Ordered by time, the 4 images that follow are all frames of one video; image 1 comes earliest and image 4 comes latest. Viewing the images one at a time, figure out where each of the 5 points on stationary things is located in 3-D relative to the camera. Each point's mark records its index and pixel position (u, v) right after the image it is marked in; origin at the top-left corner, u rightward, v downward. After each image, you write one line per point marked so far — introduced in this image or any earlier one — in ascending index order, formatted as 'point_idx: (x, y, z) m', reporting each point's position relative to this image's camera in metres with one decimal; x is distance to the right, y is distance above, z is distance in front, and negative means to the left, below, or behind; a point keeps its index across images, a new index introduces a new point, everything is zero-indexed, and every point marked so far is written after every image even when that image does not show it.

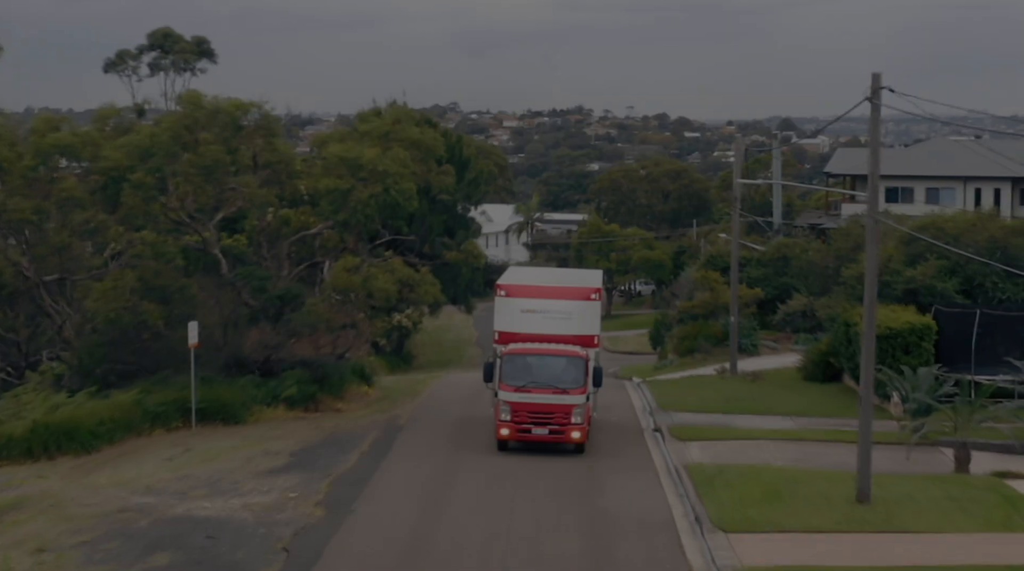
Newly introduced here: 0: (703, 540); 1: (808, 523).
0: (+2.8, -3.7, +19.5) m
1: (+4.4, -3.5, +19.8) m
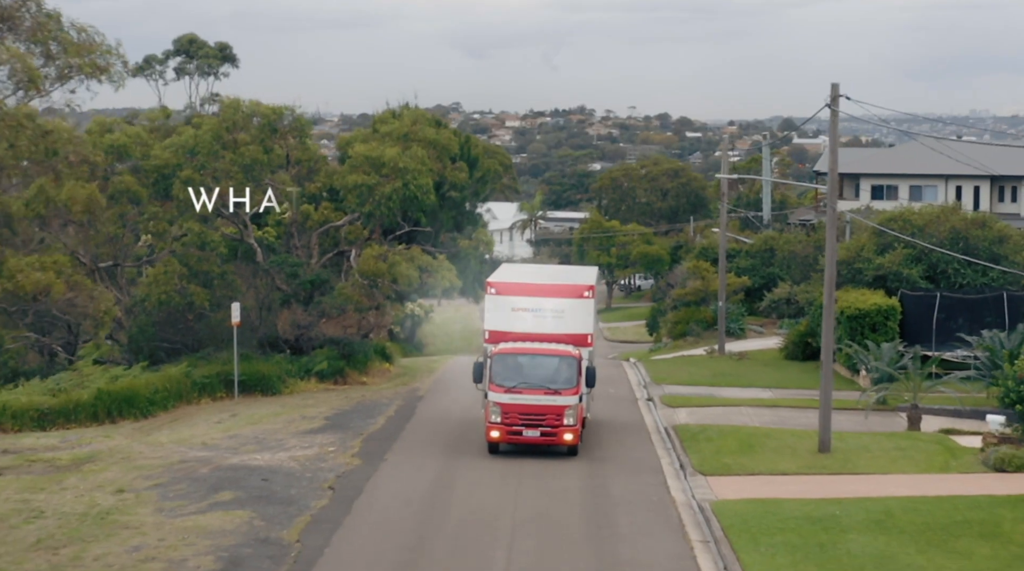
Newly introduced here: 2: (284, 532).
0: (+3.0, -3.3, +22.9) m
1: (+4.6, -3.2, +23.2) m
2: (-3.4, -3.6, +19.7) m
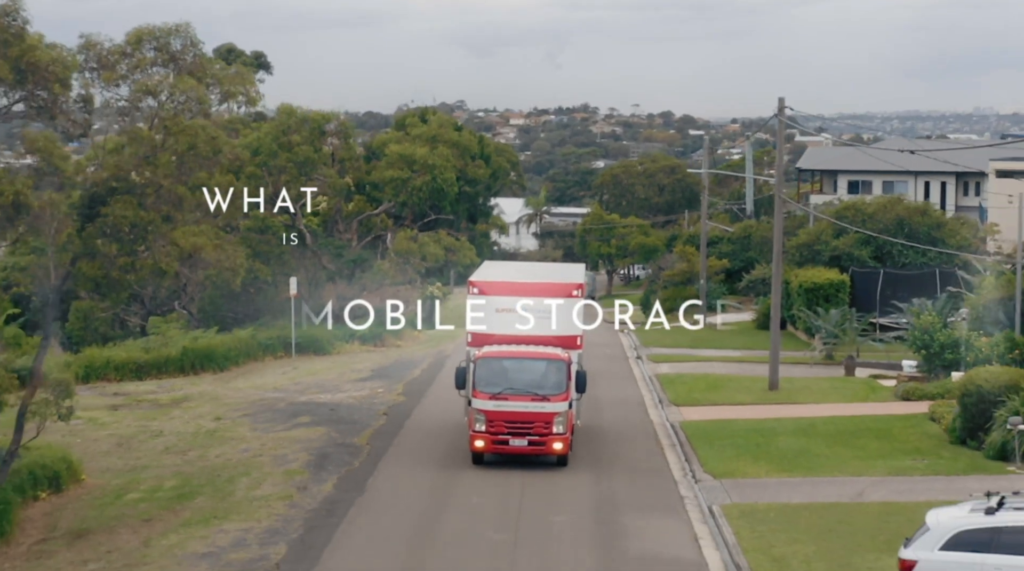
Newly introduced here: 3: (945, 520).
0: (+3.3, -2.7, +29.2) m
1: (+4.9, -2.5, +29.5) m
2: (-3.1, -3.0, +26.0) m
3: (+4.6, -2.5, +14.3) m
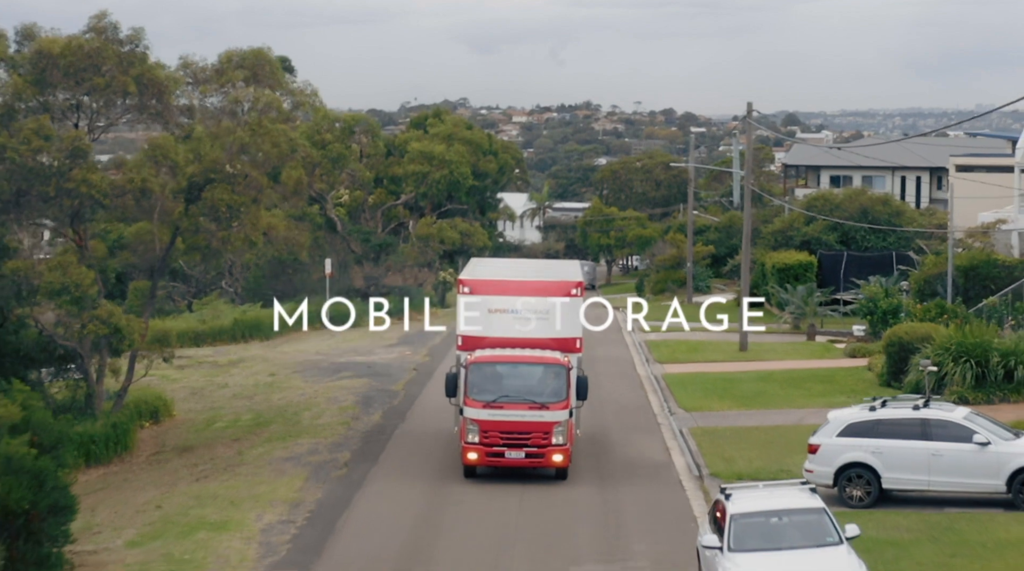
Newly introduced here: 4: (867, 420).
0: (+3.5, -2.1, +34.5) m
1: (+5.1, -1.9, +34.8) m
2: (-2.8, -2.4, +31.4) m
3: (+4.8, -1.9, +19.6) m
4: (+5.2, -2.0, +19.4) m
